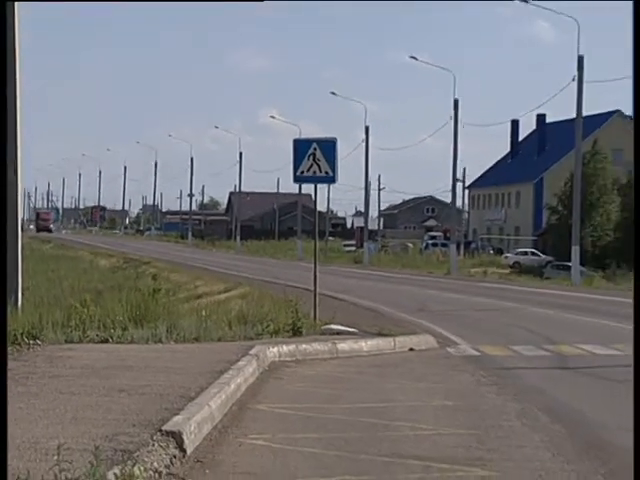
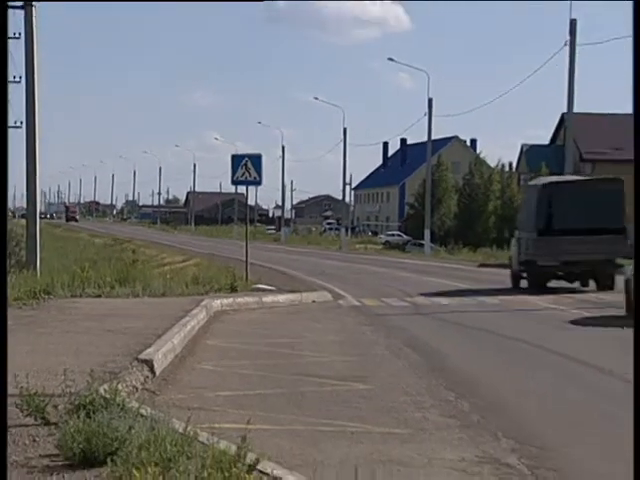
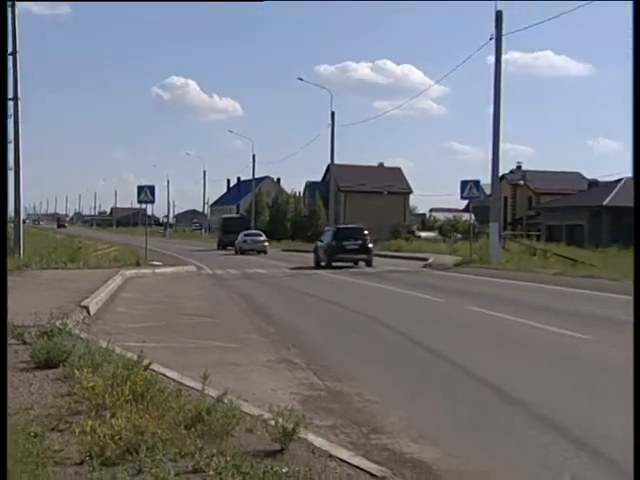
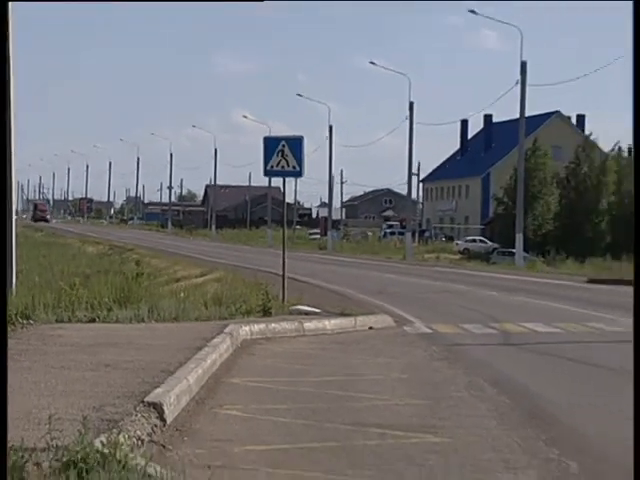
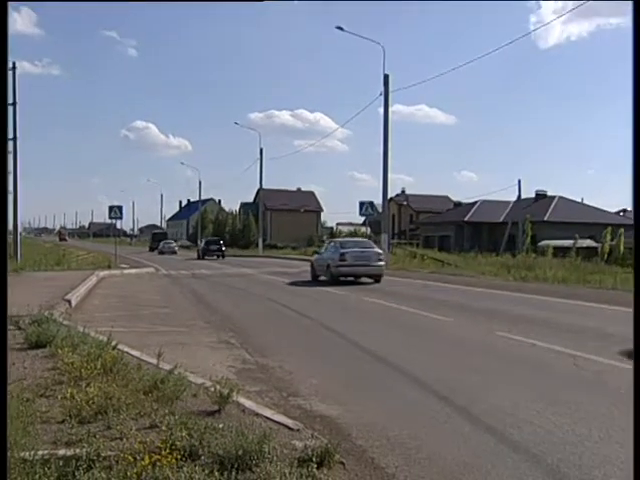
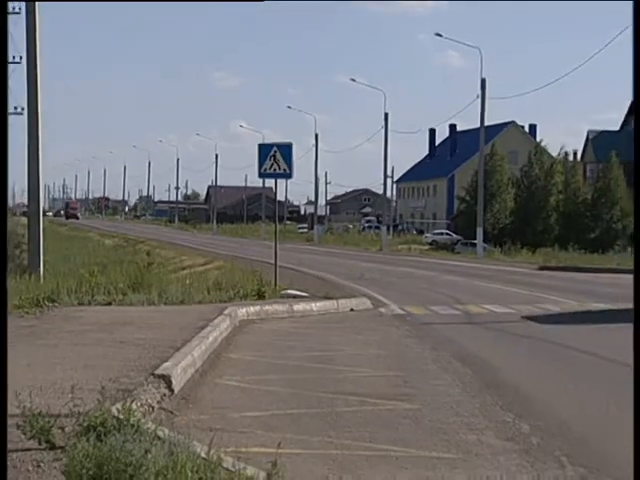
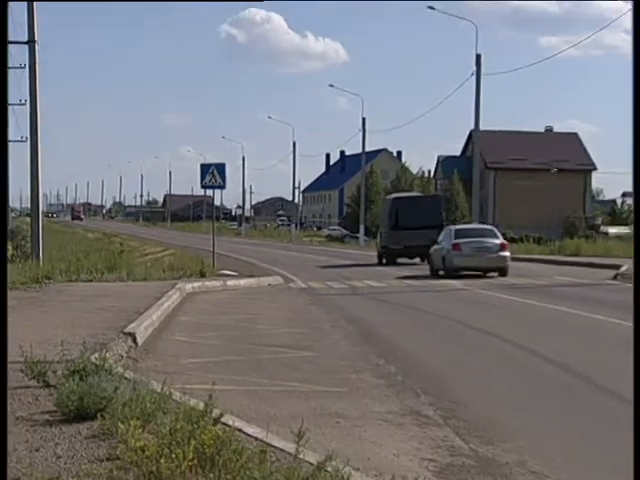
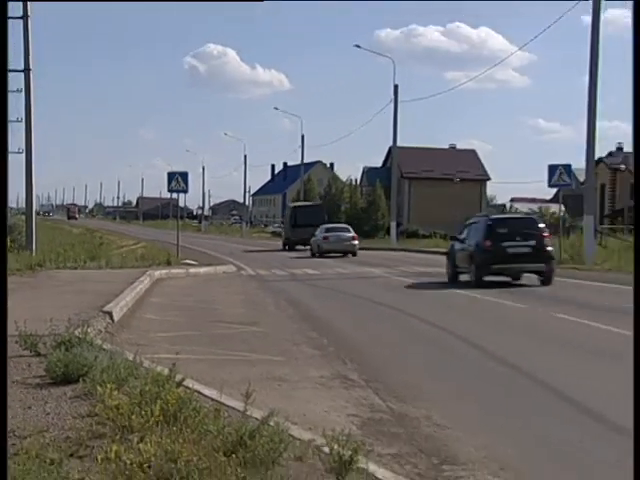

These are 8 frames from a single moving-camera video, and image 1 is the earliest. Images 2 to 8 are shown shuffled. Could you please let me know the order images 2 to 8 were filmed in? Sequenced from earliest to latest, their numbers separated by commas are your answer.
4, 6, 2, 7, 8, 3, 5
